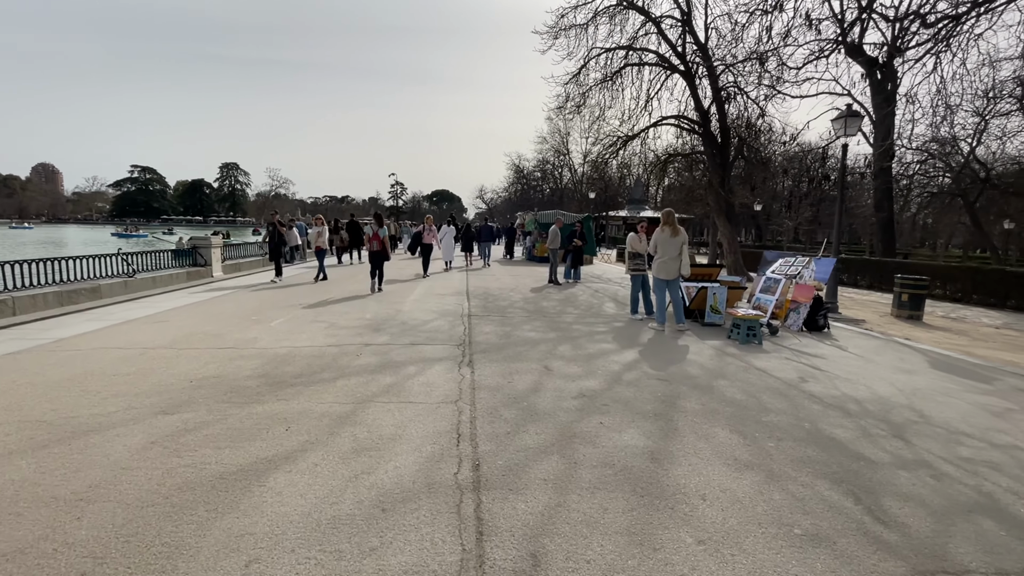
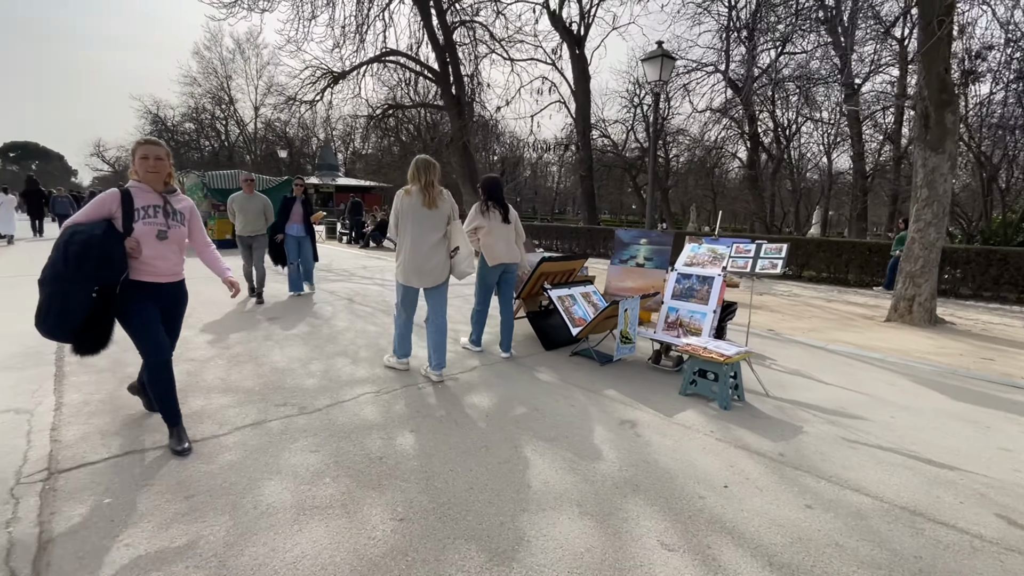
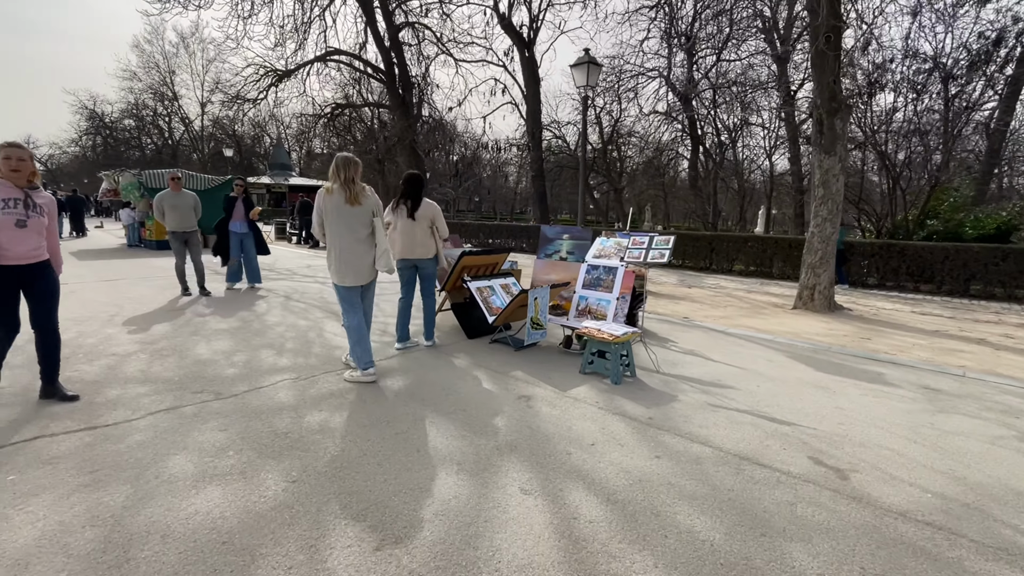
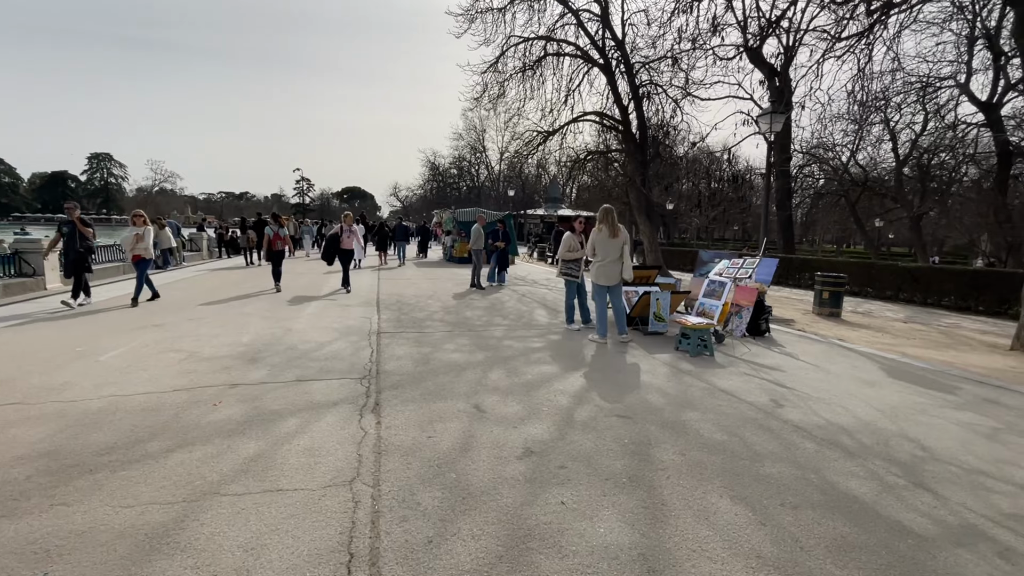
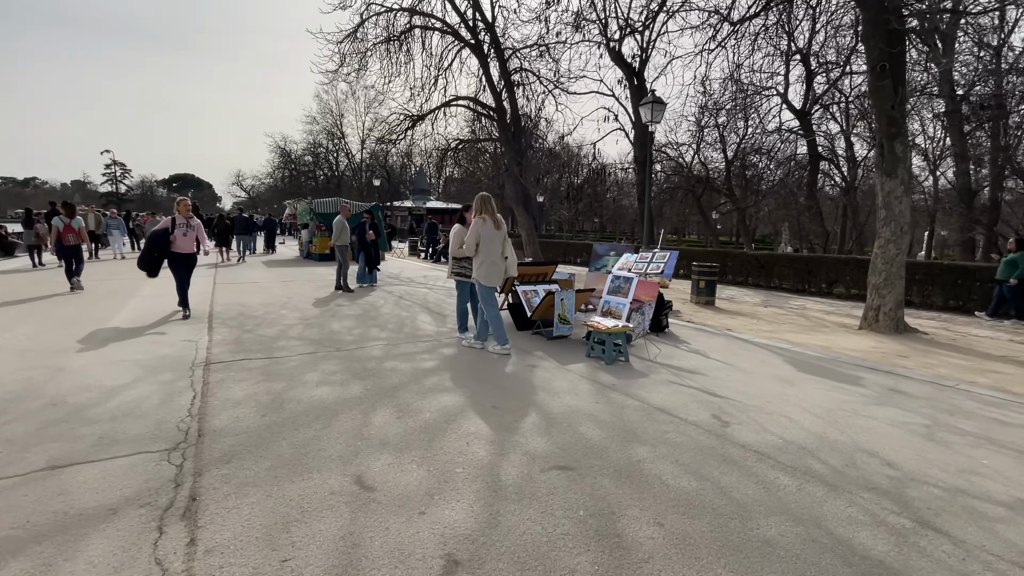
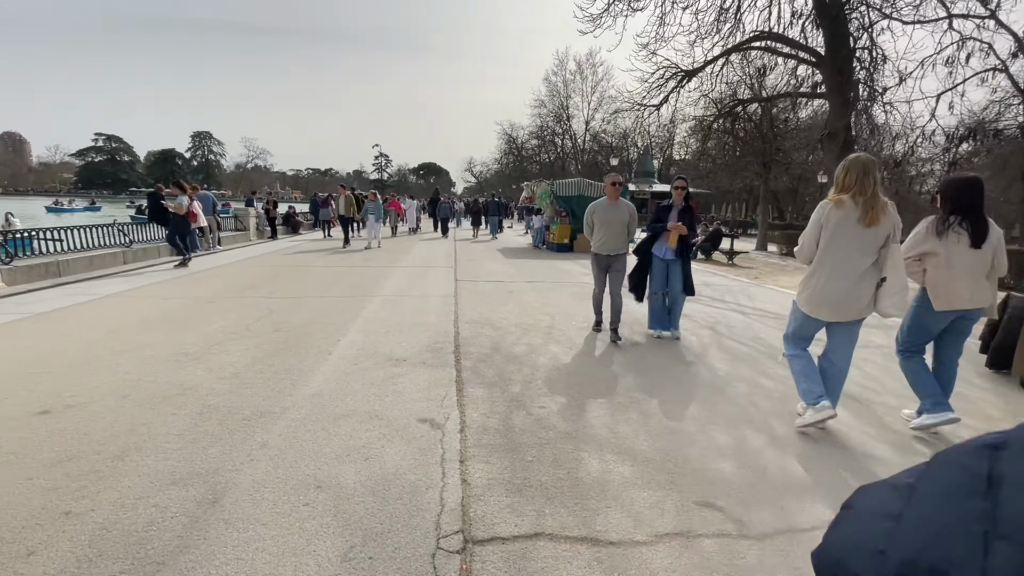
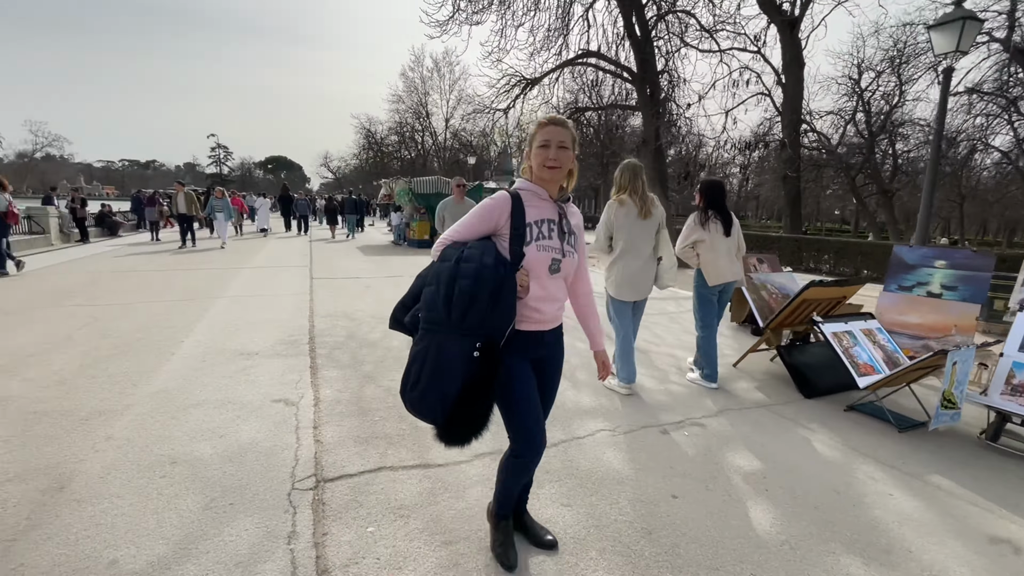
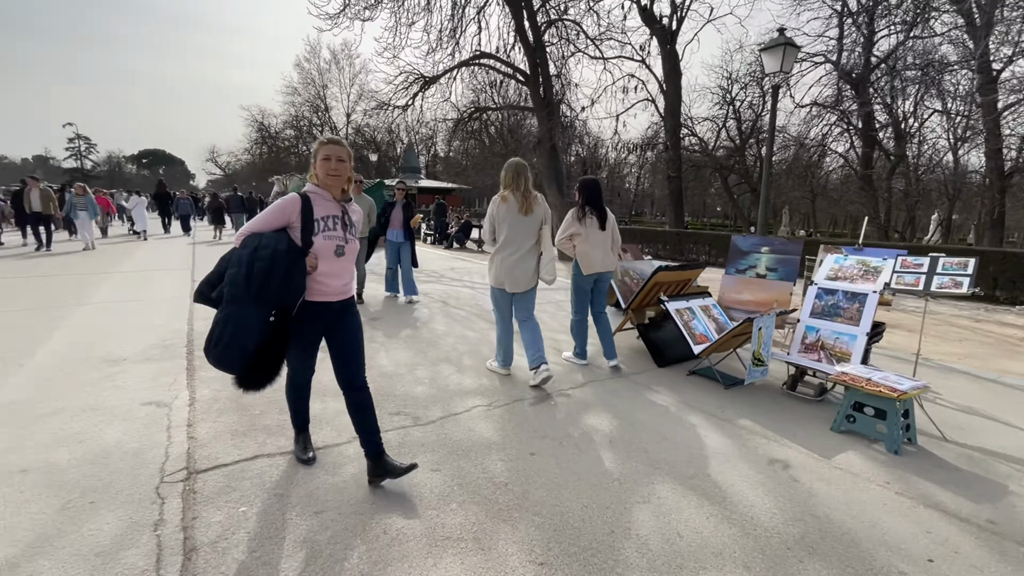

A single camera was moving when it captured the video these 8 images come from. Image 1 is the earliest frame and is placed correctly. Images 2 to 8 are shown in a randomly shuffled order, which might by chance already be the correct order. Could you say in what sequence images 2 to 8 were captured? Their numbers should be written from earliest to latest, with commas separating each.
4, 5, 3, 2, 8, 7, 6
